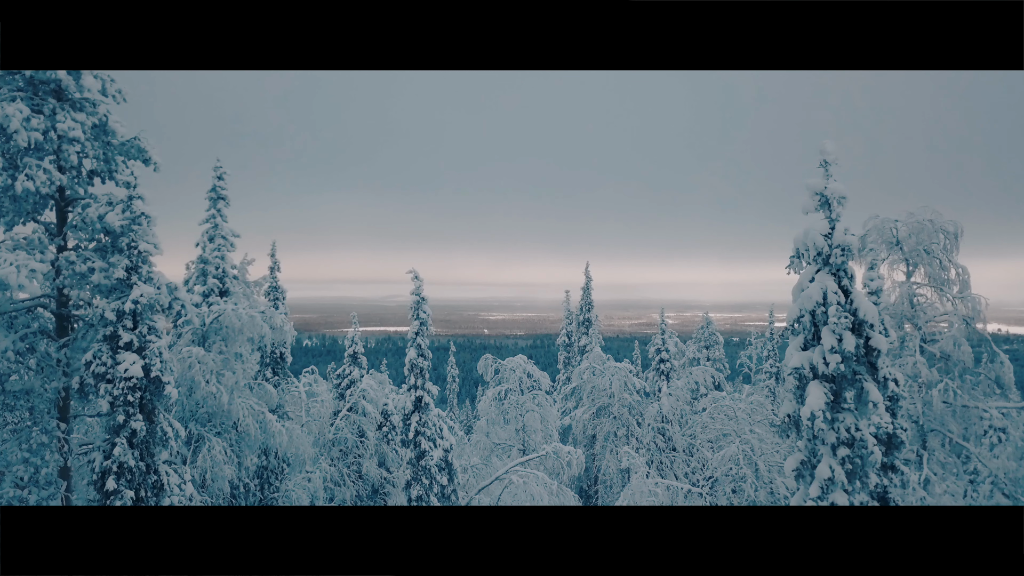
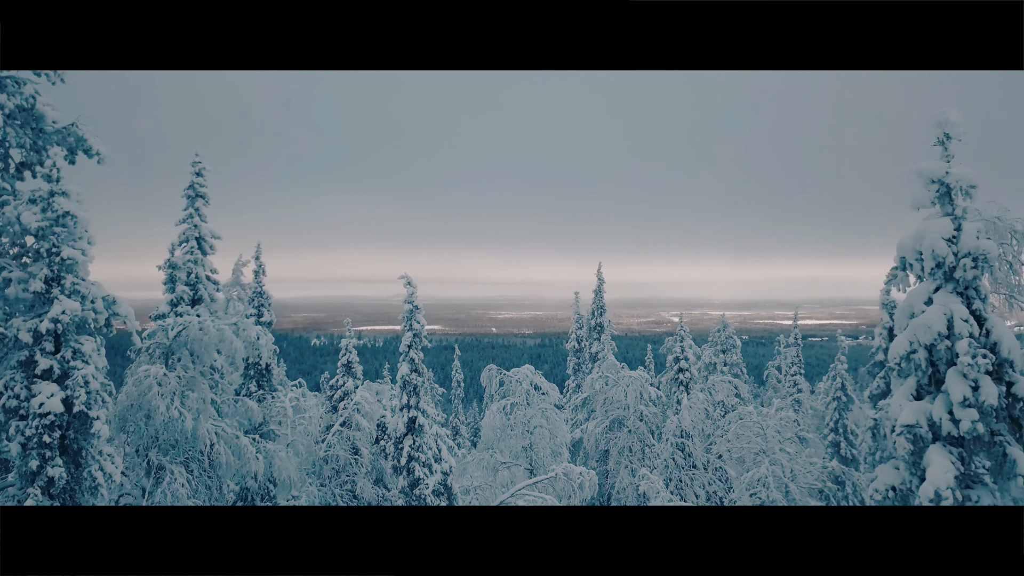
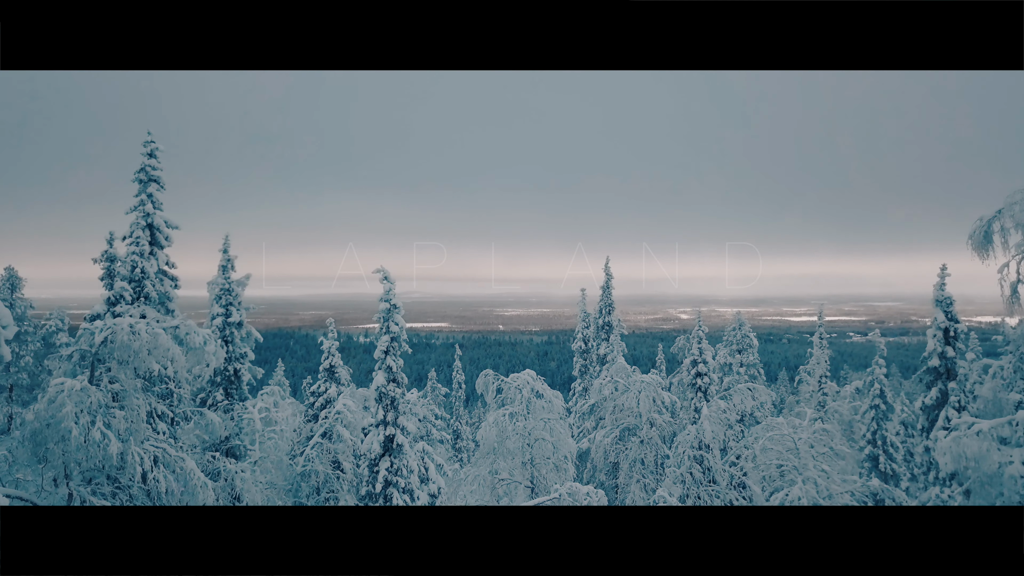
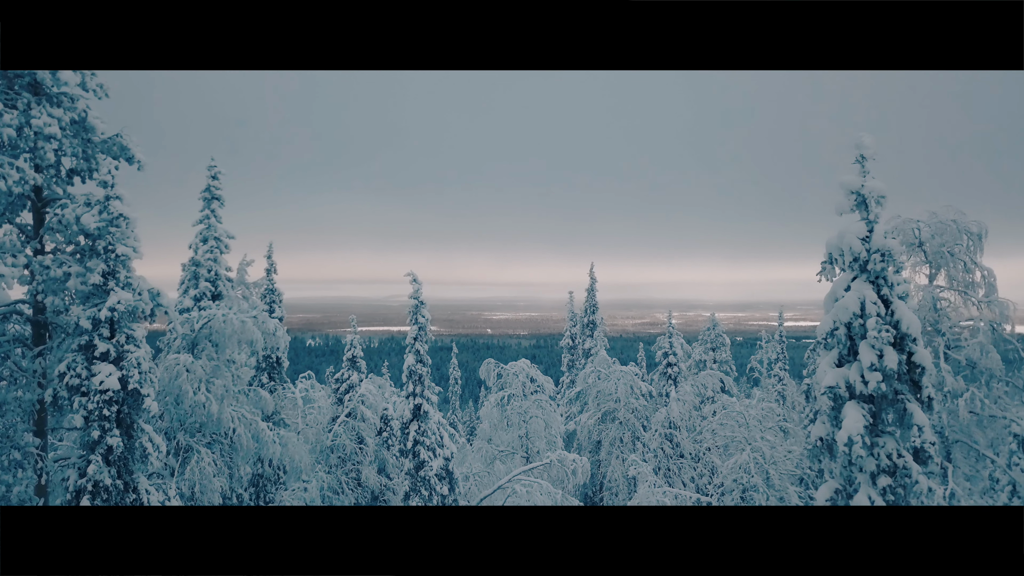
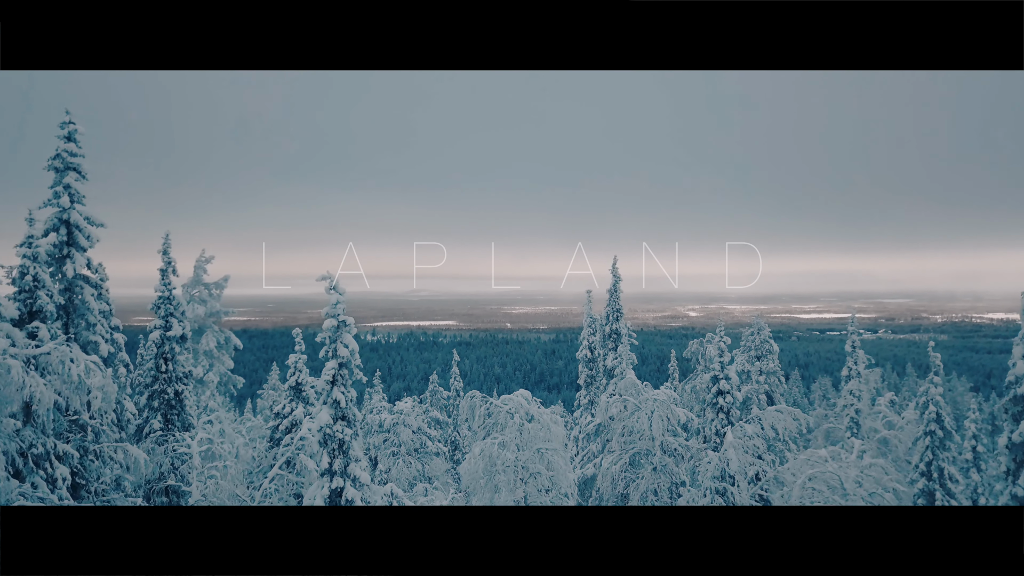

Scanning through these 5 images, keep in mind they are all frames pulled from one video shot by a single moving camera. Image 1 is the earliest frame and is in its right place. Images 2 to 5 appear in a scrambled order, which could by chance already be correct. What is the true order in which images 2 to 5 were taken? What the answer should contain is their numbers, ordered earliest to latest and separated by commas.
4, 2, 3, 5
